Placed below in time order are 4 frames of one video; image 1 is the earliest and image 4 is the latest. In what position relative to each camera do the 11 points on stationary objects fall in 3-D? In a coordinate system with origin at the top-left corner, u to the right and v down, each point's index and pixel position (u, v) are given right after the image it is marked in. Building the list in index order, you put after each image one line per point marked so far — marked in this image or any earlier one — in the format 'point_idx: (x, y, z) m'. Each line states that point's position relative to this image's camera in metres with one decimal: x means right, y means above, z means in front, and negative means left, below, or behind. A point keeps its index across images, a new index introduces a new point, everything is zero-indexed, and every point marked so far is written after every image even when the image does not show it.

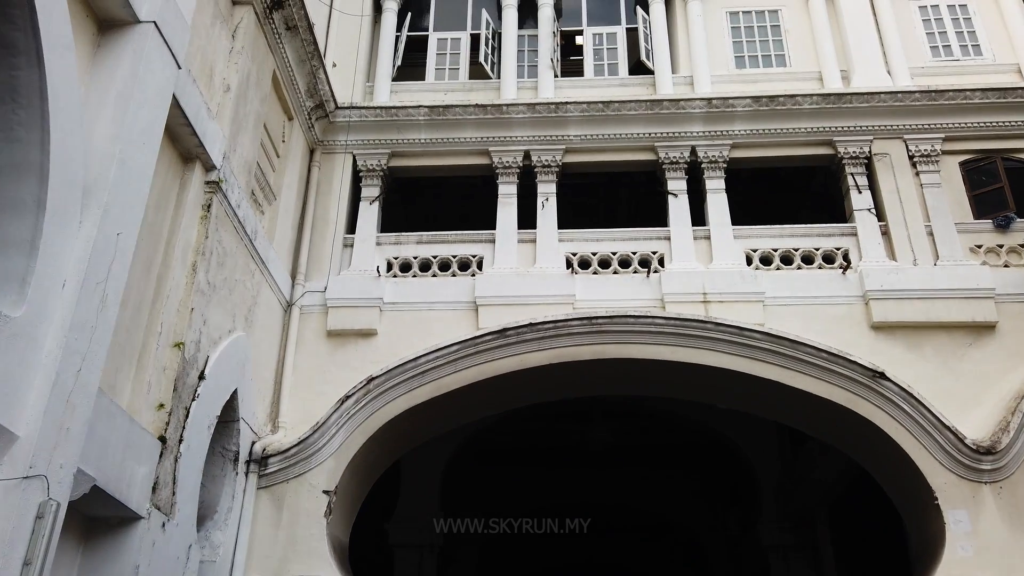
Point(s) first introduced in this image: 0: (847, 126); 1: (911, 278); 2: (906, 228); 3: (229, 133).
0: (+3.7, +1.8, +9.9) m
1: (+4.0, +0.1, +8.8) m
2: (+4.1, +0.6, +9.3) m
3: (-2.4, +1.3, +7.6) m
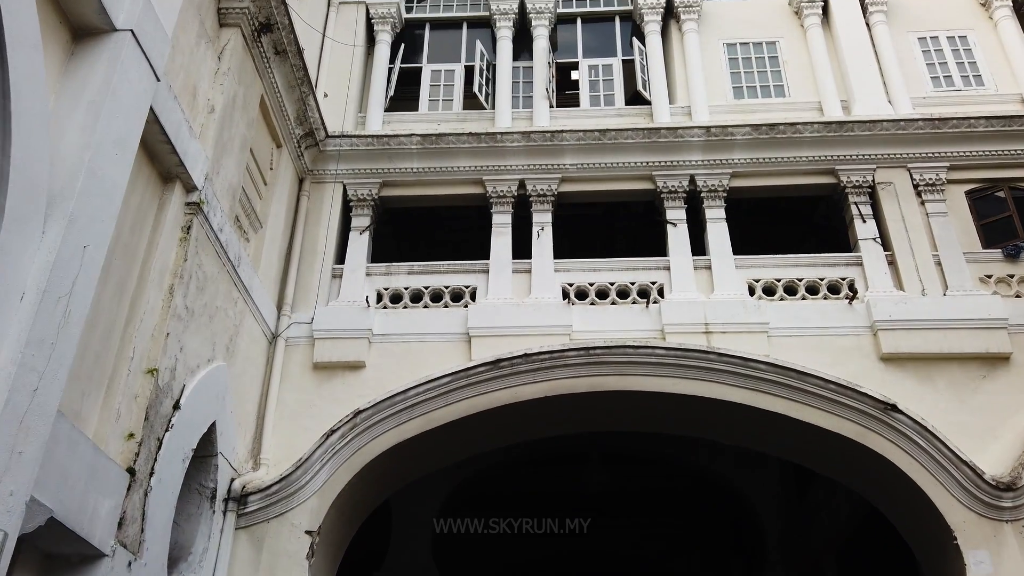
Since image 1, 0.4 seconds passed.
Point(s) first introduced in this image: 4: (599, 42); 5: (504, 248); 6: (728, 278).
0: (+3.7, +1.4, +9.6) m
1: (+3.9, -0.2, +8.5) m
2: (+4.1, +0.3, +9.0) m
3: (-2.5, +1.1, +7.4) m
4: (+1.1, +3.2, +11.6) m
5: (-0.1, +0.4, +9.4) m
6: (+2.2, +0.1, +9.0) m
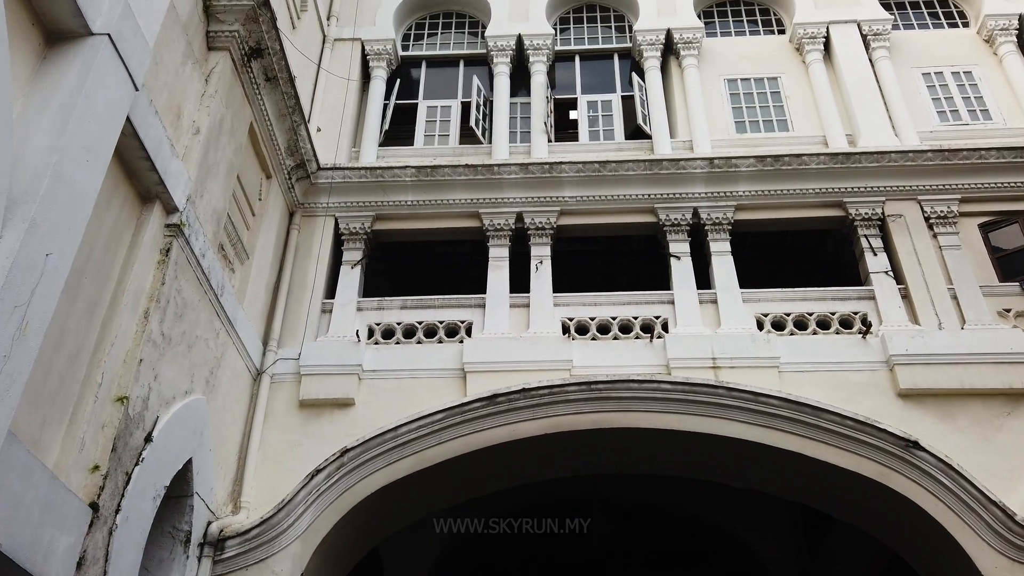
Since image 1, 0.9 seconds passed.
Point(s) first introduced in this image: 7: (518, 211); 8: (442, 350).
0: (+3.6, +1.1, +9.3) m
1: (+3.9, -0.5, +8.1) m
2: (+4.0, 0.0, +8.6) m
3: (-2.5, +0.9, +7.0) m
4: (+1.1, +2.7, +11.5) m
5: (-0.1, +0.1, +9.0) m
6: (+2.1, -0.2, +8.6) m
7: (+0.1, +0.8, +9.4) m
8: (-0.7, -0.6, +8.4) m
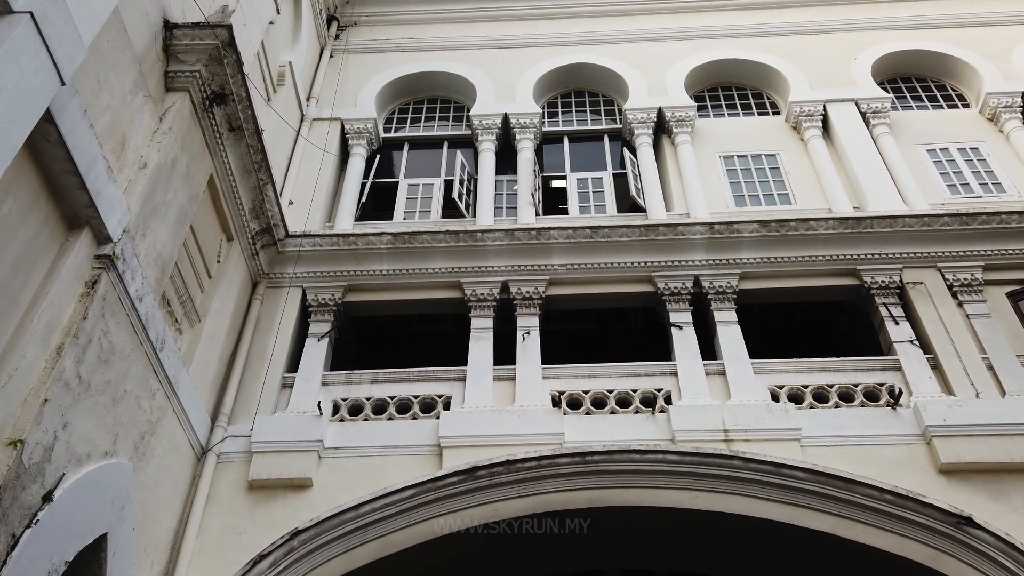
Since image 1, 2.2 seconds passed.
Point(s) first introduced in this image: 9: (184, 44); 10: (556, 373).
0: (+3.5, +0.3, +8.6) m
1: (+3.7, -1.0, +7.1) m
2: (+3.9, -0.6, +7.7) m
3: (-2.6, +0.5, +6.3) m
4: (+0.9, +1.6, +11.0) m
5: (-0.2, -0.6, +8.1) m
6: (+2.0, -0.8, +7.6) m
7: (-0.1, +0.1, +8.6) m
8: (-0.8, -1.1, +7.4) m
9: (-2.6, +2.0, +7.2) m
10: (+0.4, -0.8, +7.9) m
